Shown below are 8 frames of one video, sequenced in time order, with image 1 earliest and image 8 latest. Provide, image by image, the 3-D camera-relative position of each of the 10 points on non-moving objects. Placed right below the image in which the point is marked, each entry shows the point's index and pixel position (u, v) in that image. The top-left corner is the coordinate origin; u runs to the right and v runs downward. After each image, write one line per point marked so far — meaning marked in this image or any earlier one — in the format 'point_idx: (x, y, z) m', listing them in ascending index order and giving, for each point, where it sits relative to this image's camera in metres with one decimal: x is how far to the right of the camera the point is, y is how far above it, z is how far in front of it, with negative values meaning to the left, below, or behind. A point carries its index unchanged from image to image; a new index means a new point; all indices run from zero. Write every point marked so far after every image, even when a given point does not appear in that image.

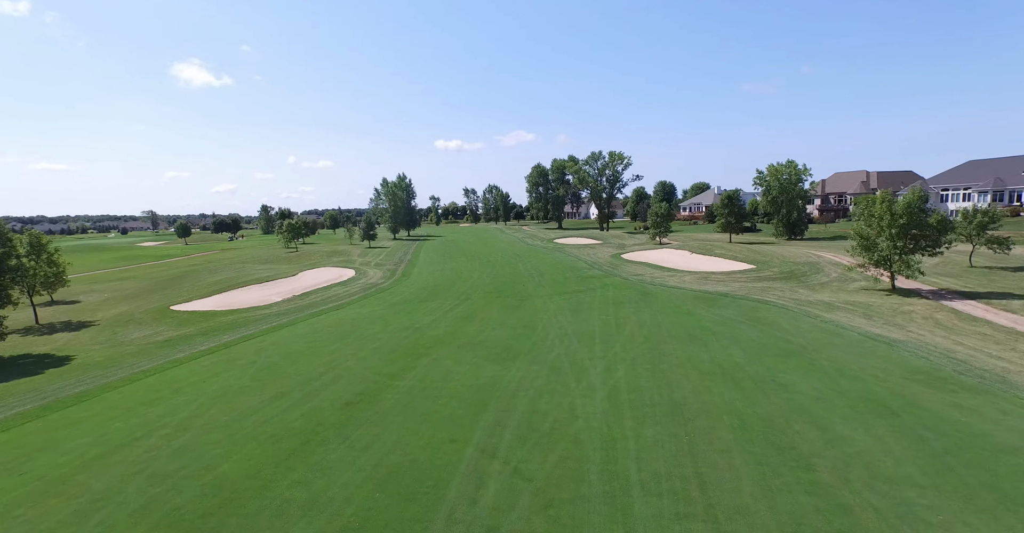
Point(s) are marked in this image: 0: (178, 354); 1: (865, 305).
0: (-10.3, -2.7, +14.6) m
1: (+12.9, -1.4, +17.2) m
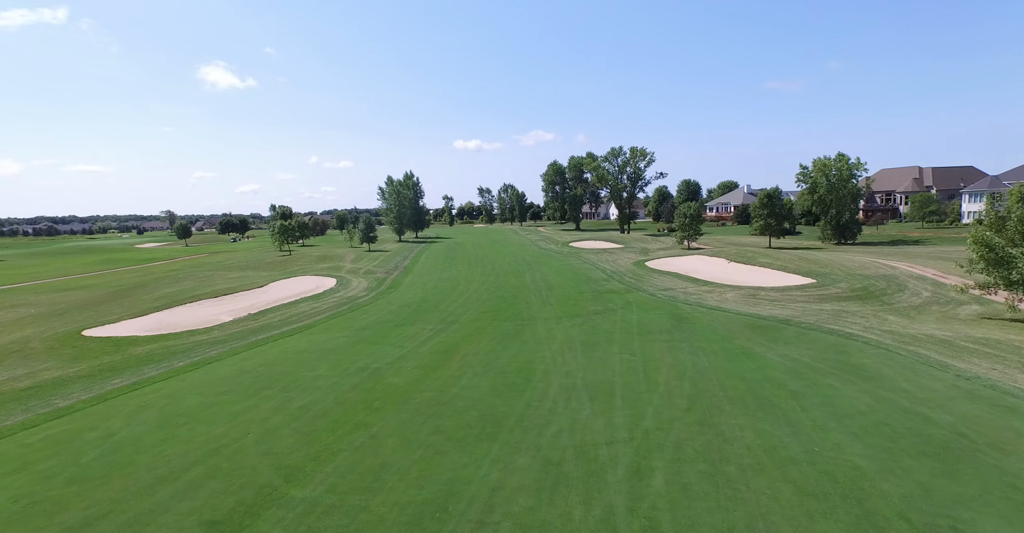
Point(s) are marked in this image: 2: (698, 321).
0: (-10.7, -3.2, +10.3) m
1: (+12.6, -2.0, +12.0) m
2: (+7.1, -2.0, +18.1) m
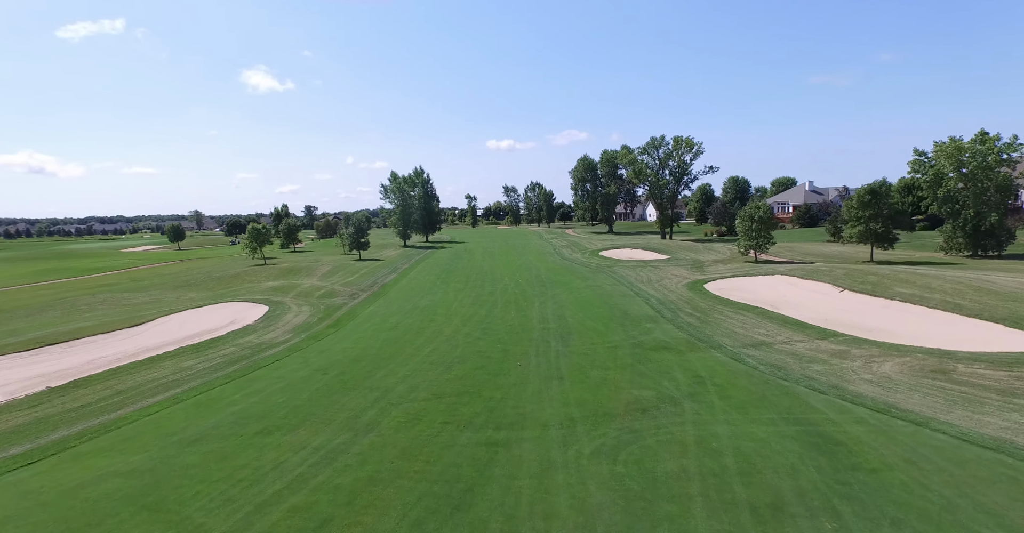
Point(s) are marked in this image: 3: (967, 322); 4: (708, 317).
0: (-12.0, -4.3, +1.5) m
1: (+11.3, -3.3, +1.7) m
2: (+6.3, -3.3, +8.1) m
3: (+13.9, -1.7, +14.4) m
4: (+8.1, -2.0, +19.5) m
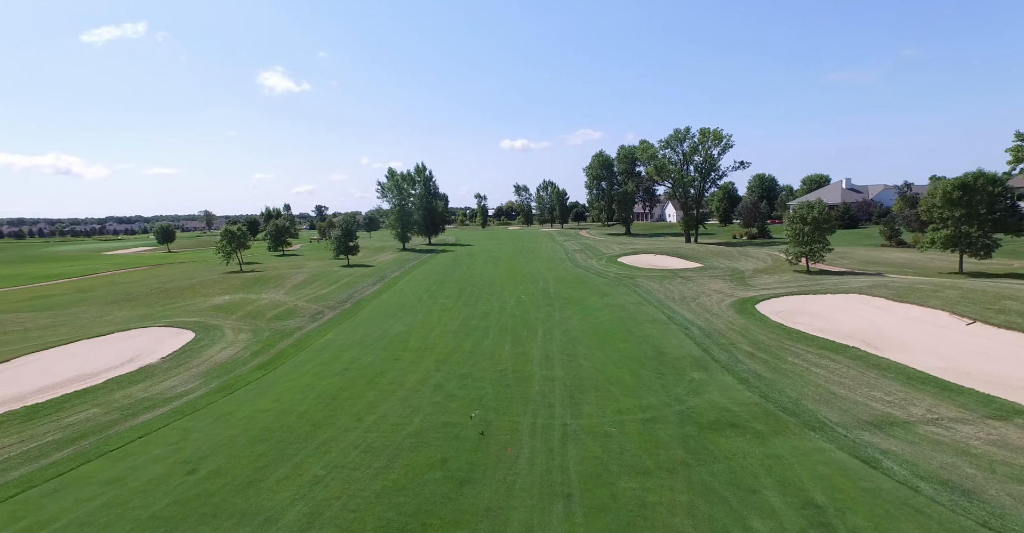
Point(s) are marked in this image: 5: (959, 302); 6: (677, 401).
0: (-12.8, -4.9, -3.7) m
1: (+10.5, -4.0, -4.2) m
2: (+5.7, -3.9, +2.4) m
3: (+13.5, -2.4, +8.5) m
4: (+7.8, -2.7, +13.8) m
5: (+15.4, -1.2, +16.2) m
6: (+4.0, -3.2, +11.5) m
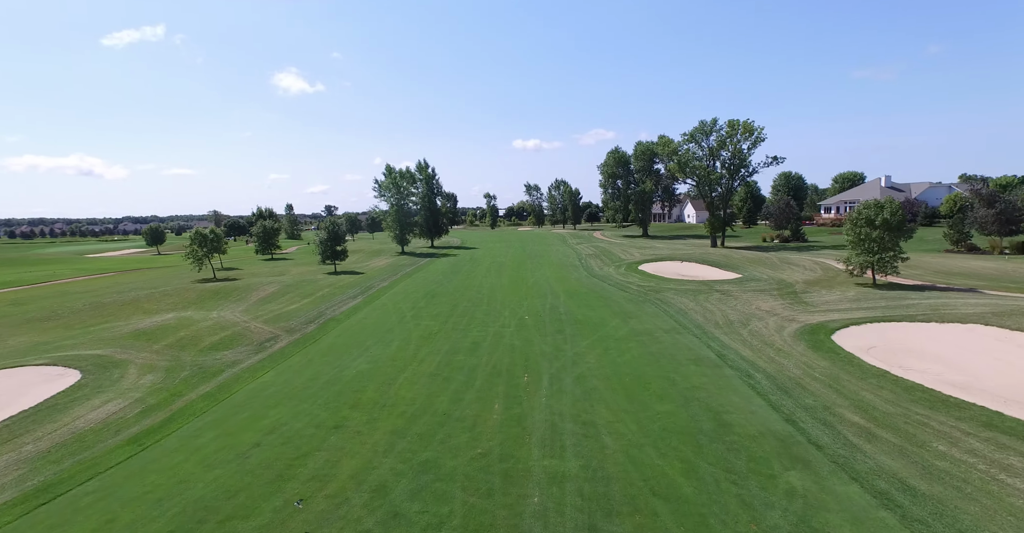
0: (-13.5, -5.5, -8.3) m
1: (+9.8, -4.6, -9.5) m
2: (+5.2, -4.5, -2.7) m
3: (+13.1, -3.0, +3.1) m
4: (+7.5, -3.3, +8.6) m
5: (+15.2, -1.9, +10.8) m
6: (+3.7, -3.8, +6.4) m
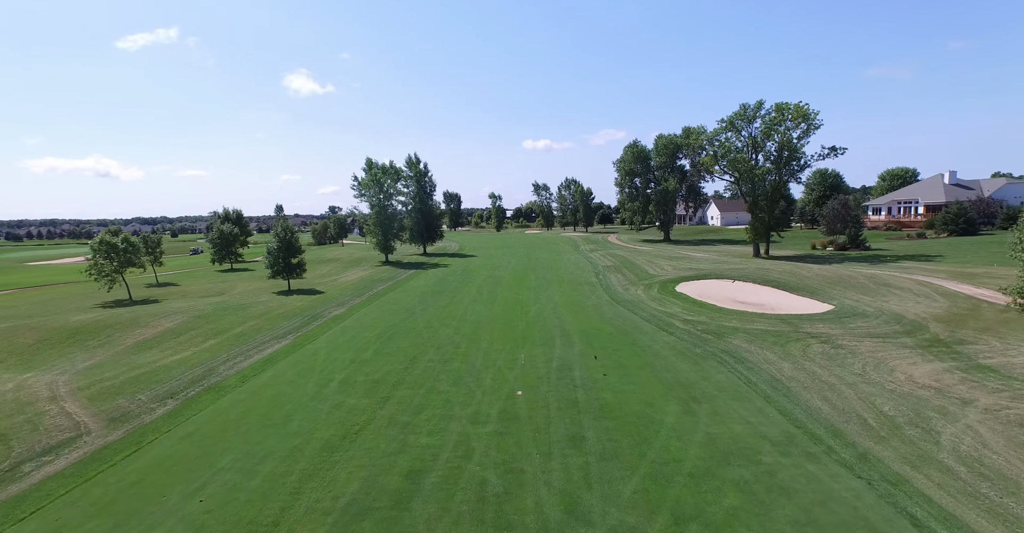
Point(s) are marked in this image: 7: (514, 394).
0: (-14.6, -6.6, -16.9) m
1: (+8.7, -5.8, -18.5) m
2: (+4.2, -5.7, -11.6) m
3: (+12.3, -4.2, -5.9) m
4: (+6.8, -4.5, -0.4) m
5: (+14.5, -3.1, +1.7) m
6: (+2.9, -5.0, -2.5) m
7: (+0.2, -3.3, +13.7) m
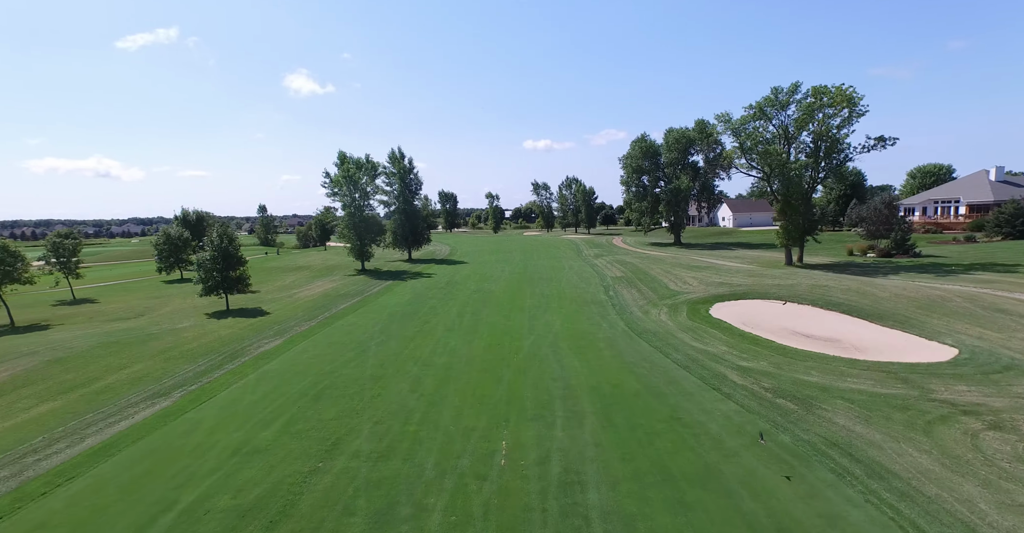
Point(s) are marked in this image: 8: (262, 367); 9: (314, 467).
0: (-15.3, -7.4, -23.3) m
1: (+8.1, -6.6, -25.0) m
2: (+3.6, -6.5, -18.2) m
3: (+11.6, -5.0, -12.5) m
4: (+6.2, -5.3, -6.9) m
5: (+13.9, -3.9, -4.9) m
6: (+2.3, -5.8, -9.0) m
7: (-0.4, -4.1, +7.2) m
8: (-9.5, -3.4, +17.8) m
9: (-4.2, -4.0, +10.5) m
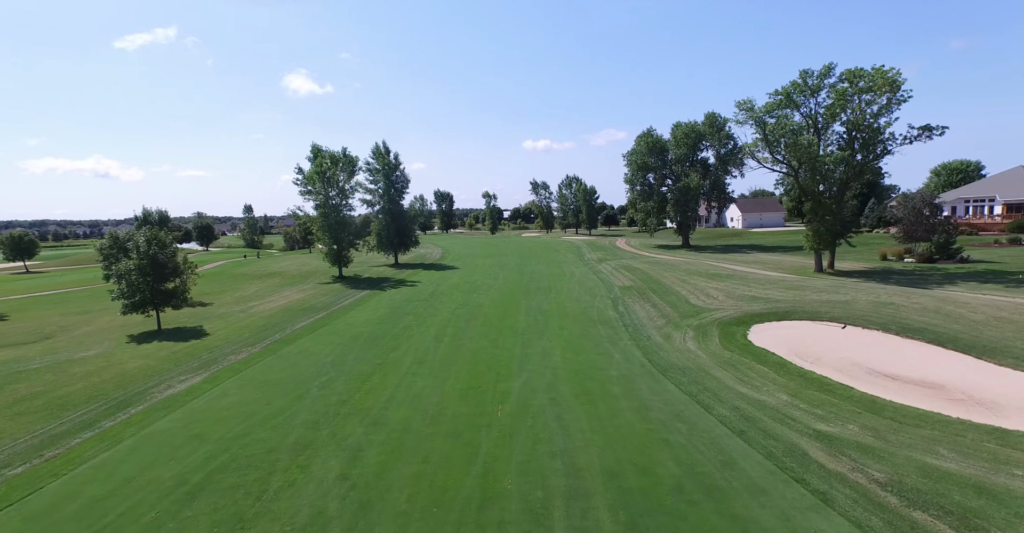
0: (-15.7, -7.9, -28.2) m
1: (+7.6, -7.1, -29.8) m
2: (+3.1, -7.0, -23.0) m
3: (+11.2, -5.5, -17.3) m
4: (+5.7, -5.8, -11.8) m
5: (+13.5, -4.4, -9.7) m
6: (+1.8, -6.3, -13.9) m
7: (-0.9, -4.7, +2.4) m
8: (-9.9, -4.0, +13.0) m
9: (-4.7, -4.6, +5.7) m
